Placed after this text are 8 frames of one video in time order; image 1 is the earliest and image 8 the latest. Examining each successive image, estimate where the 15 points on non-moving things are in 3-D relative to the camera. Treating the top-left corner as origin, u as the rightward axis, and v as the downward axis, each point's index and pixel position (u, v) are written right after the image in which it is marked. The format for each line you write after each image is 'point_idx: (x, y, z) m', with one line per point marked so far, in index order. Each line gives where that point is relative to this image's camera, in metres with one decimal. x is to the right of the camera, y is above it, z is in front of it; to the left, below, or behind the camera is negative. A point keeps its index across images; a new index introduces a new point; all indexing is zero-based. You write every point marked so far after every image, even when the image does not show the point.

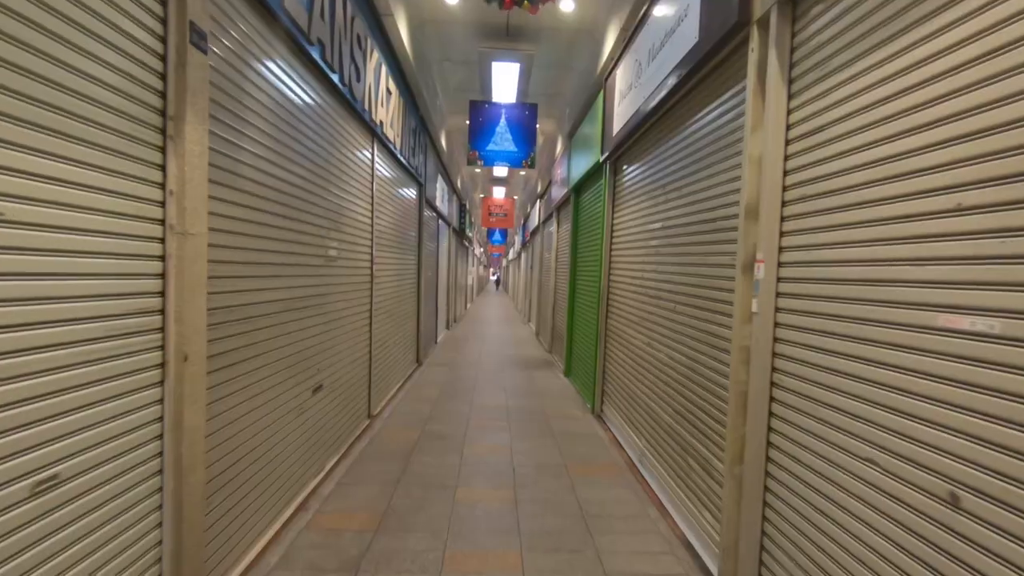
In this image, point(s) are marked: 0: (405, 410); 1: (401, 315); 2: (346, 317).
0: (-1.1, -1.2, +4.4) m
1: (-1.4, -0.3, +5.5) m
2: (-1.3, -0.2, +3.3) m
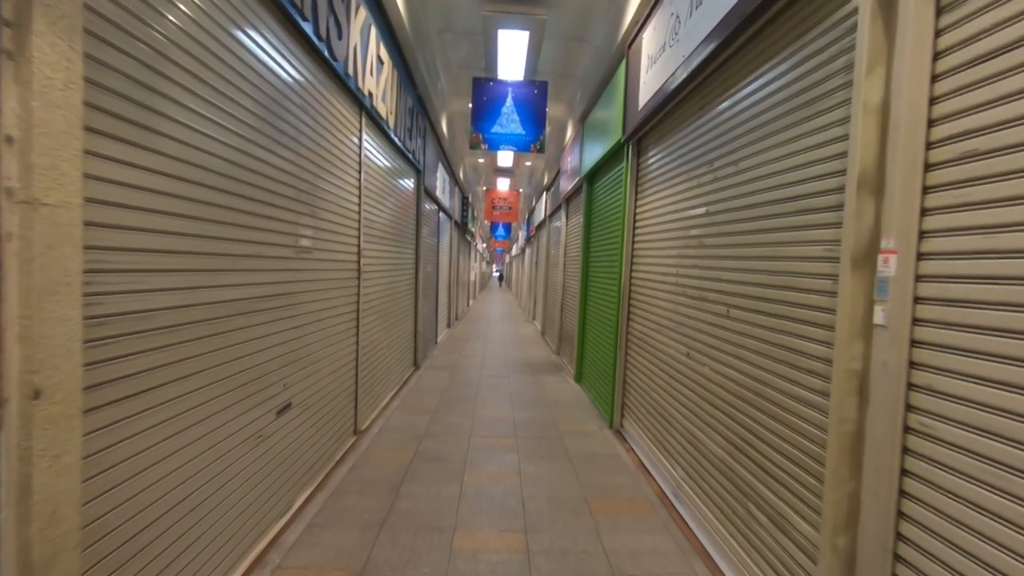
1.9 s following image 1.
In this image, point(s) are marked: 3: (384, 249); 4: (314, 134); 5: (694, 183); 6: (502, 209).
0: (-1.0, -1.2, +3.9) m
1: (-1.3, -0.3, +5.0) m
2: (-1.2, -0.2, +2.8) m
3: (-1.3, +0.4, +4.5) m
4: (-1.2, +0.9, +2.7) m
5: (+1.1, +0.6, +2.6) m
6: (-0.3, +2.3, +12.5) m
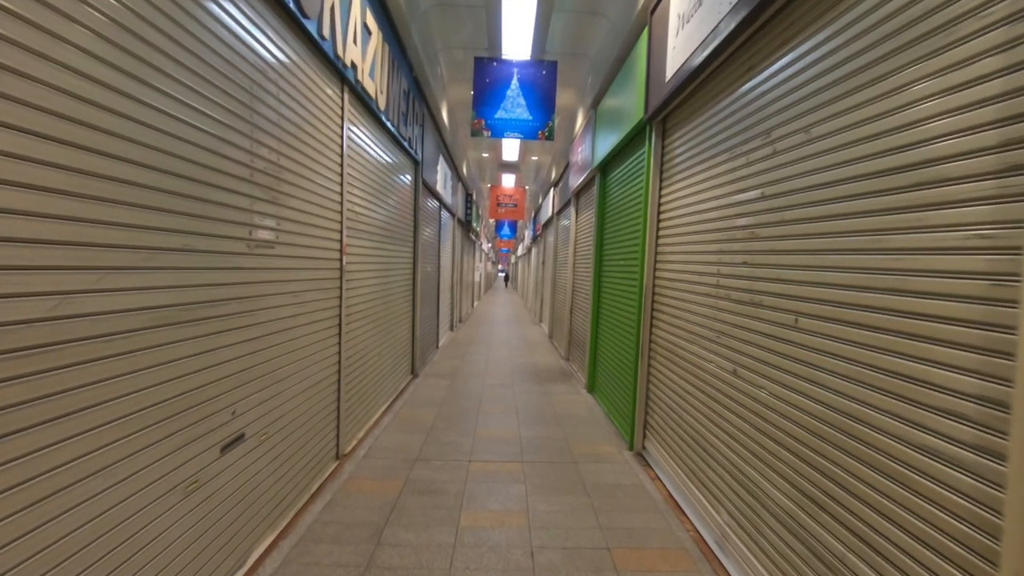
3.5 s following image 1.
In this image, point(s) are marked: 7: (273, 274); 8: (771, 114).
0: (-1.0, -1.2, +3.4) m
1: (-1.2, -0.3, +4.6) m
2: (-1.2, -0.2, +2.4) m
3: (-1.2, +0.4, +4.1) m
4: (-1.2, +0.9, +2.3) m
5: (+1.1, +0.6, +2.2) m
6: (-0.1, +2.2, +12.1) m
7: (-1.2, +0.1, +2.2) m
8: (+1.1, +0.8, +1.9) m
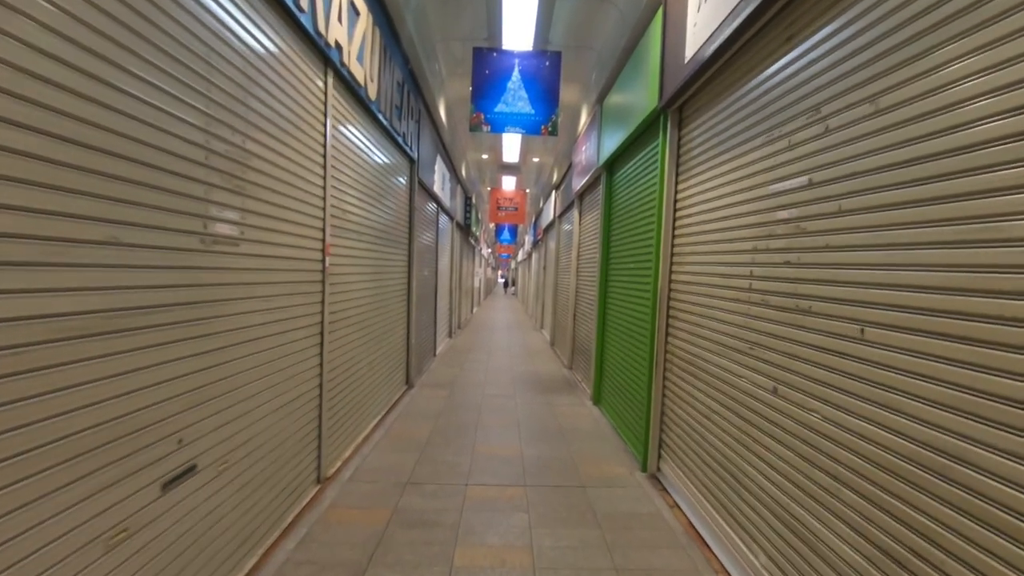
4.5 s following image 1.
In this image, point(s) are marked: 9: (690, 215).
0: (-0.9, -1.2, +3.1) m
1: (-1.2, -0.4, +4.3) m
2: (-1.2, -0.3, +2.1) m
3: (-1.2, +0.3, +3.8) m
4: (-1.1, +0.9, +2.0) m
5: (+1.1, +0.6, +1.9) m
6: (-0.1, +2.1, +11.8) m
7: (-1.2, 0.0, +1.9) m
8: (+1.1, +0.7, +1.6) m
9: (+1.1, +0.4, +2.8) m
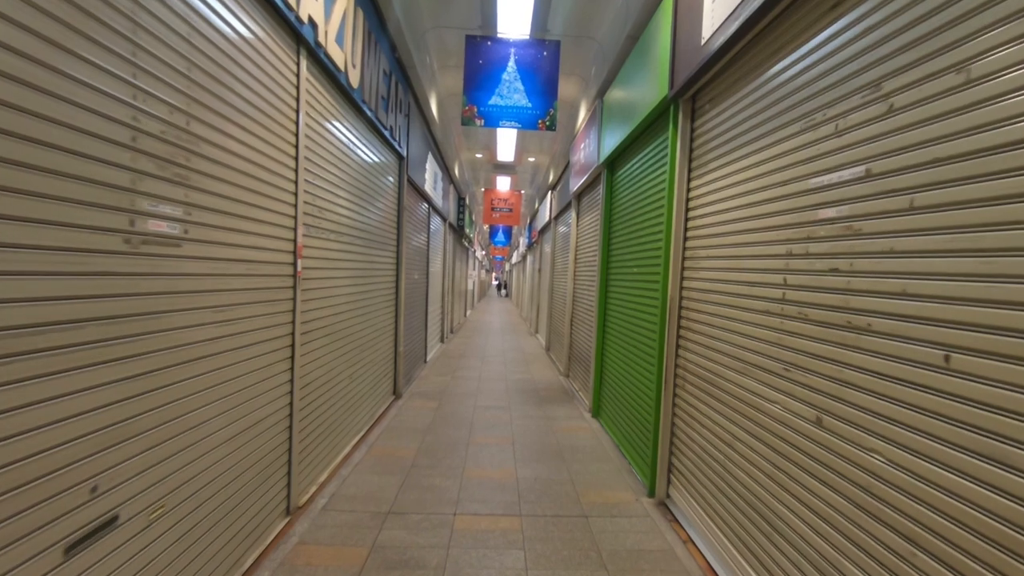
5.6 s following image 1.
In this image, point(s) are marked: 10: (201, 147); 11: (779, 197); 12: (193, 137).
0: (-1.0, -1.3, +2.8) m
1: (-1.3, -0.4, +4.0) m
2: (-1.2, -0.3, +1.8) m
3: (-1.3, +0.3, +3.5) m
4: (-1.2, +0.9, +1.7) m
5: (+1.1, +0.6, +1.6) m
6: (-0.3, +2.0, +11.5) m
7: (-1.2, 0.0, +1.6) m
8: (+1.1, +0.7, +1.4) m
9: (+1.1, +0.4, +2.5) m
10: (-1.2, +0.5, +1.7) m
11: (+1.1, +0.4, +1.8) m
12: (-1.2, +0.5, +1.6) m
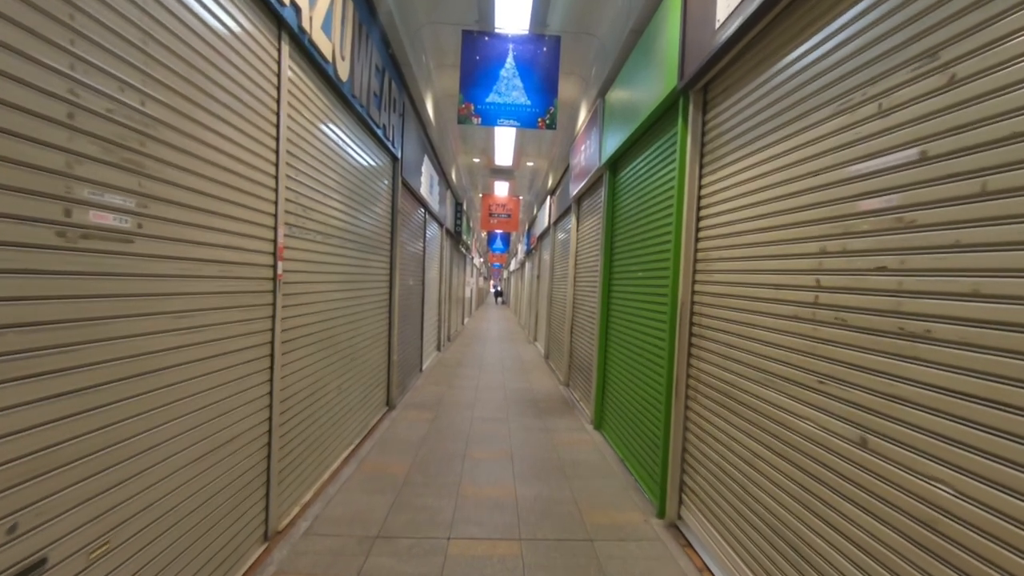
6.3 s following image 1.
0: (-1.0, -1.3, +2.6) m
1: (-1.3, -0.5, +3.8) m
2: (-1.2, -0.3, +1.6) m
3: (-1.3, +0.3, +3.3) m
4: (-1.2, +0.9, +1.5) m
5: (+1.1, +0.6, +1.4) m
6: (-0.3, +1.8, +11.4) m
7: (-1.2, 0.0, +1.4) m
8: (+1.1, +0.7, +1.2) m
9: (+1.1, +0.4, +2.3) m
10: (-1.2, +0.5, +1.5) m
11: (+1.1, +0.4, +1.7) m
12: (-1.2, +0.5, +1.4) m
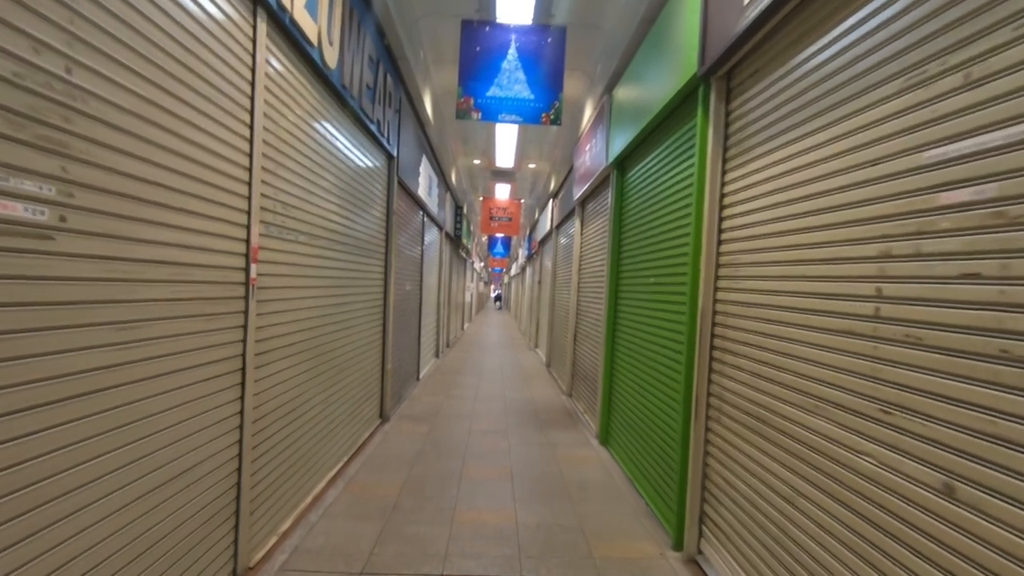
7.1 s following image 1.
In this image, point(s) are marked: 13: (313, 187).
0: (-1.0, -1.3, +2.3) m
1: (-1.3, -0.5, +3.5) m
2: (-1.2, -0.3, +1.3) m
3: (-1.3, +0.2, +3.1) m
4: (-1.2, +0.8, +1.3) m
5: (+1.1, +0.5, +1.2) m
6: (-0.3, +1.7, +11.2) m
7: (-1.2, 0.0, +1.2) m
8: (+1.1, +0.7, +1.0) m
9: (+1.1, +0.3, +2.1) m
10: (-1.2, +0.5, +1.2) m
11: (+1.1, +0.3, +1.4) m
12: (-1.1, +0.5, +1.2) m
13: (-1.2, +0.6, +2.7) m
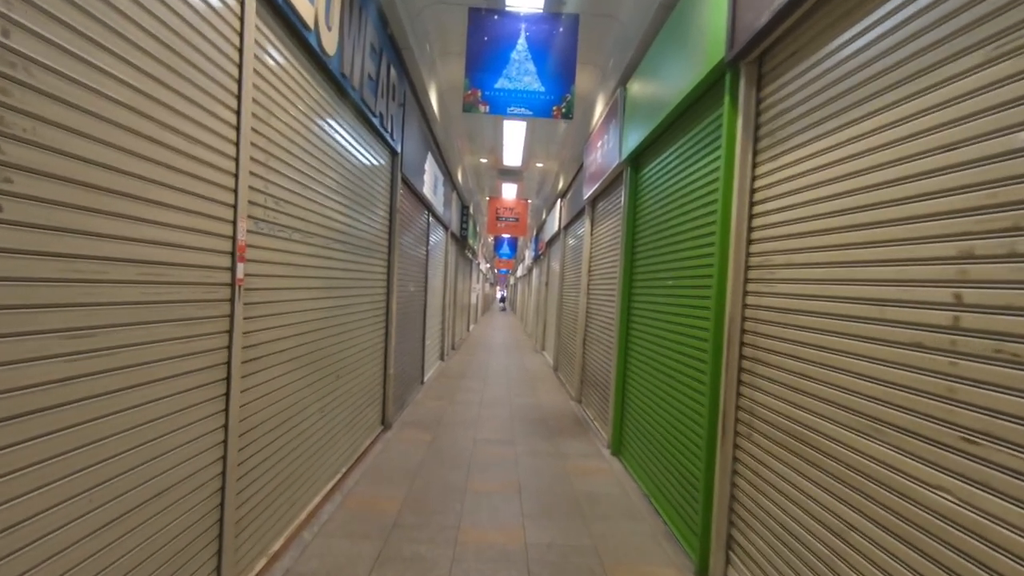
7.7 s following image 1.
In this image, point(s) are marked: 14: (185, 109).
0: (-0.9, -1.3, +2.2) m
1: (-1.2, -0.5, +3.4) m
2: (-1.2, -0.3, +1.2) m
3: (-1.2, +0.2, +2.9) m
4: (-1.1, +0.8, +1.1) m
5: (+1.1, +0.5, +1.0) m
6: (-0.1, +1.6, +11.0) m
7: (-1.1, 0.0, +1.0) m
8: (+1.2, +0.7, +0.8) m
9: (+1.1, +0.3, +1.9) m
10: (-1.1, +0.5, +1.1) m
11: (+1.1, +0.3, +1.2) m
12: (-1.1, +0.5, +1.0) m
13: (-1.2, +0.6, +2.6) m
14: (-1.1, +0.6, +1.5) m
